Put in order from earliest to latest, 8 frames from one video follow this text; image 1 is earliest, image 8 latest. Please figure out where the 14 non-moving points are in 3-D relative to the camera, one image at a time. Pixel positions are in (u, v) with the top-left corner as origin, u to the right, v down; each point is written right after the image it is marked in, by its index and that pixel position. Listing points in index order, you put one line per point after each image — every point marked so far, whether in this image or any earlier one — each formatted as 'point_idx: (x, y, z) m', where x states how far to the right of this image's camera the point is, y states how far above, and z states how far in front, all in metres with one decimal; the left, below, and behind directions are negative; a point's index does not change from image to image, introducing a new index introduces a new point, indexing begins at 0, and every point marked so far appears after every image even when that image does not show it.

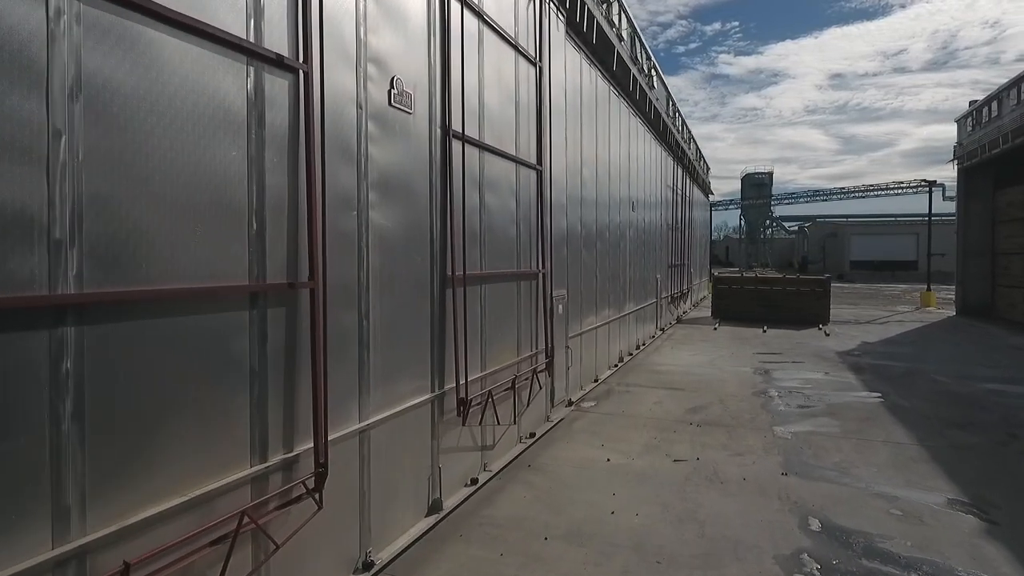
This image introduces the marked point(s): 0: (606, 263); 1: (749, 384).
0: (+1.5, +0.4, +10.1) m
1: (+3.6, -1.5, +9.6) m
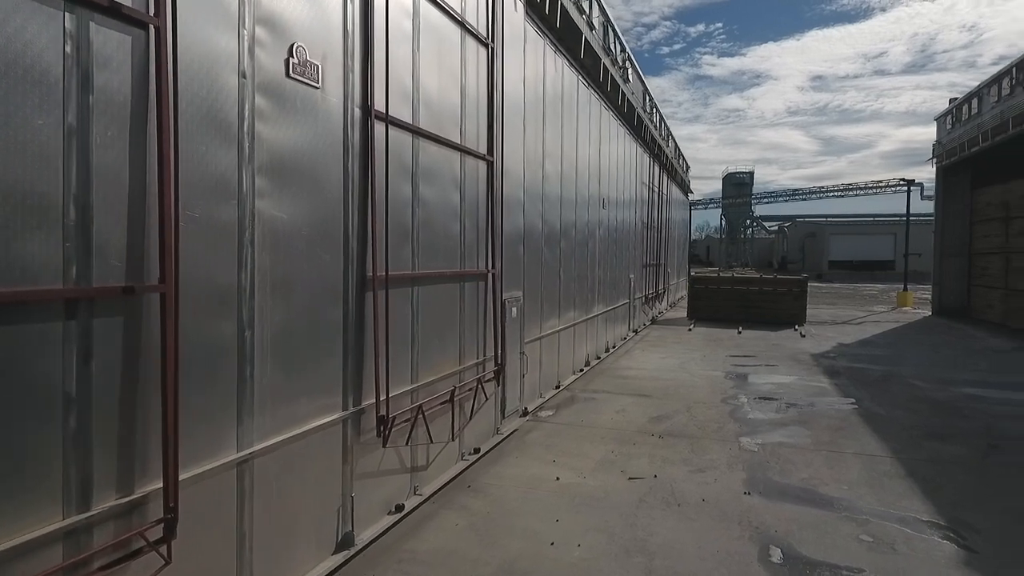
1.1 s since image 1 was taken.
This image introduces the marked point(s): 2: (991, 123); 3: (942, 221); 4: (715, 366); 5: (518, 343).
0: (+0.9, +0.4, +9.6) m
1: (+3.0, -1.5, +9.1) m
2: (+12.1, +4.1, +15.6) m
3: (+13.4, +2.1, +19.3) m
4: (+3.6, -1.4, +11.1) m
5: (+0.1, -0.6, +7.0) m
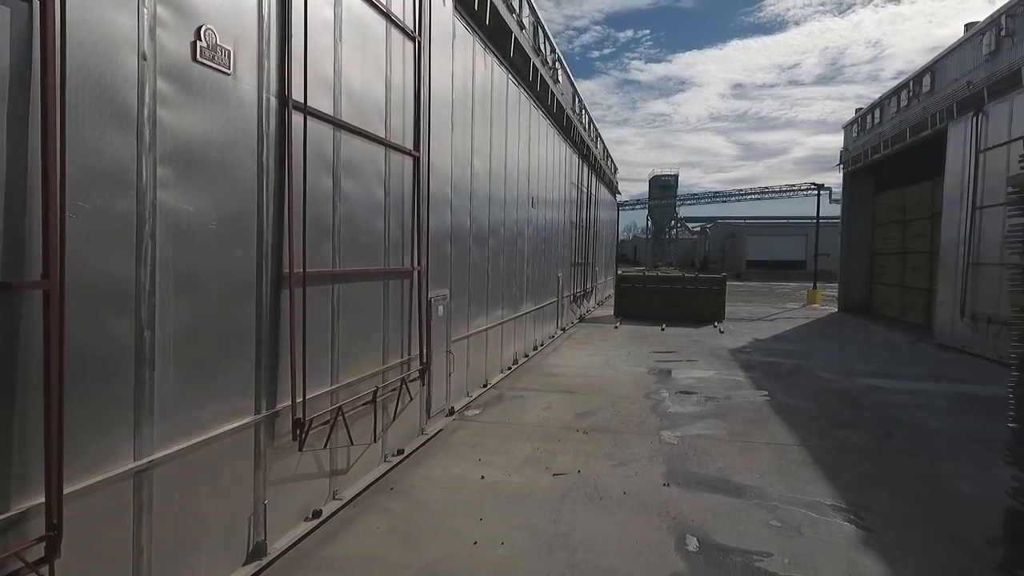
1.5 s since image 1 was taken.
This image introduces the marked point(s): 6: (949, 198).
0: (-0.2, +0.4, +9.6) m
1: (+1.9, -1.5, +9.3) m
2: (+10.2, +4.2, +16.8) m
3: (+11.1, +2.2, +20.6) m
4: (+2.3, -1.4, +11.4) m
5: (-0.8, -0.6, +6.9) m
6: (+9.2, +1.9, +13.1) m
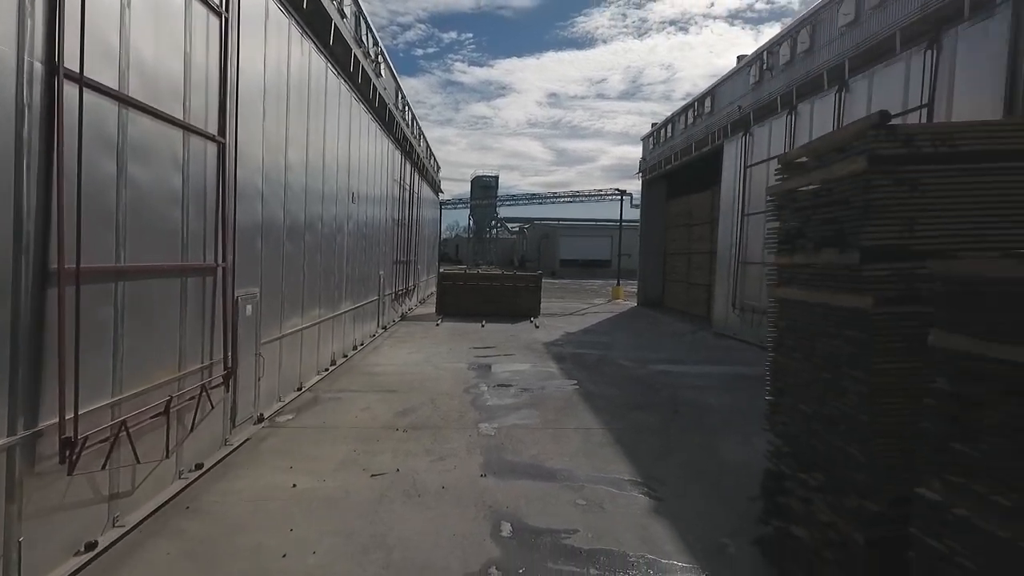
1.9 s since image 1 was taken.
0: (-2.9, +0.4, +9.2) m
1: (-0.8, -1.4, +9.5) m
2: (+5.0, +4.3, +19.0) m
3: (+4.9, +2.3, +22.9) m
4: (-1.0, -1.3, +11.6) m
5: (-2.7, -0.6, +6.4) m
6: (+5.1, +2.0, +15.2) m
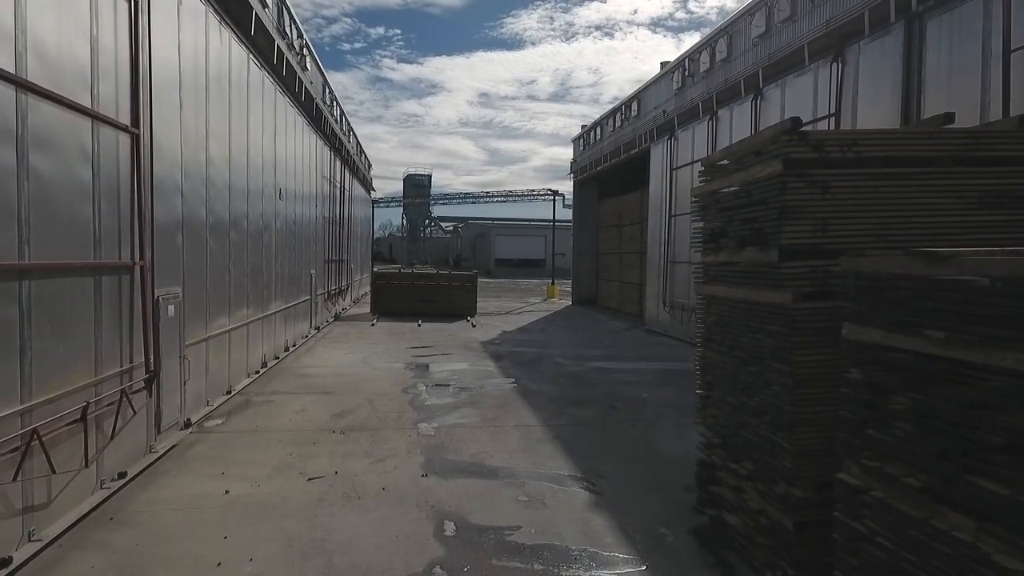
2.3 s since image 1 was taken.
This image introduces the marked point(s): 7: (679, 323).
0: (-3.8, +0.5, +8.8) m
1: (-1.7, -1.4, +9.4) m
2: (+3.1, +4.4, +19.4) m
3: (+2.5, +2.3, +23.3) m
4: (-2.1, -1.3, +11.5) m
5: (-3.3, -0.6, +6.1) m
6: (+3.6, +2.1, +15.6) m
7: (+3.7, -0.8, +13.8) m
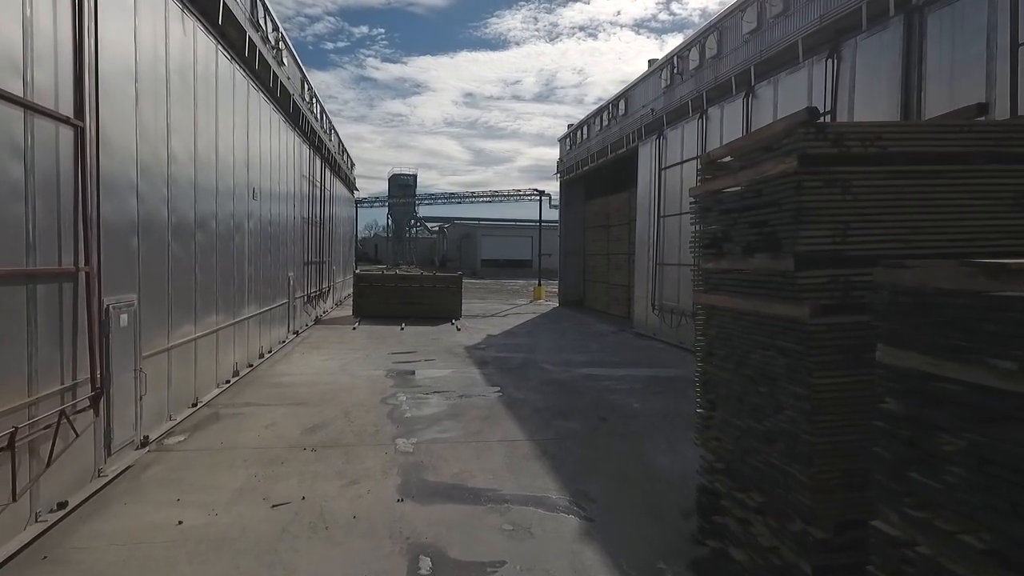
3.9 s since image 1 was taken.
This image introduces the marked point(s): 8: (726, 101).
0: (-4.0, +0.4, +8.3) m
1: (-1.9, -1.5, +8.9) m
2: (+2.6, +4.3, +19.1) m
3: (+1.9, +2.3, +22.9) m
4: (-2.4, -1.4, +11.0) m
5: (-3.4, -0.6, +5.6) m
6: (+3.2, +2.0, +15.3) m
7: (+3.4, -0.8, +13.5) m
8: (+3.9, +3.4, +11.4) m
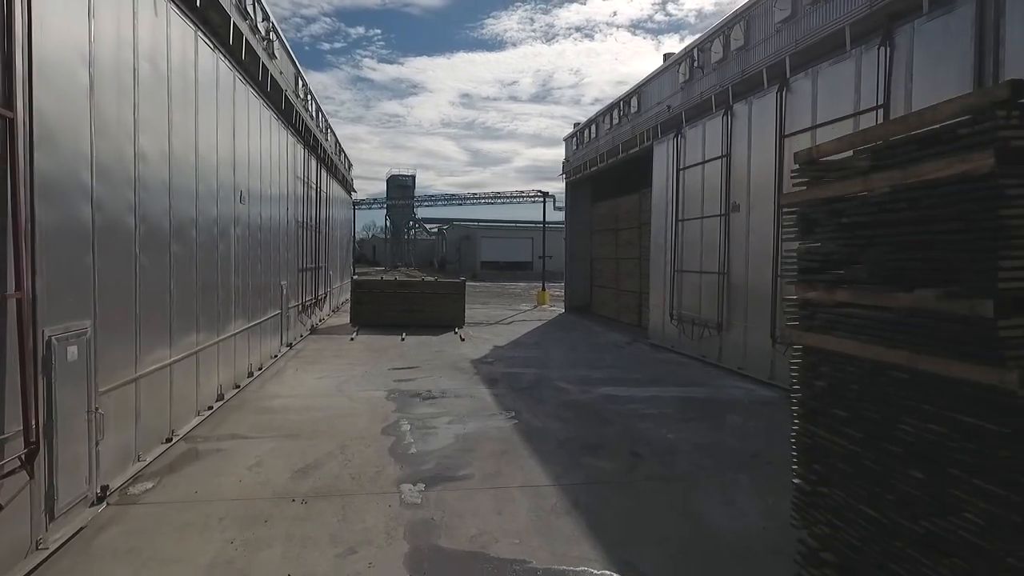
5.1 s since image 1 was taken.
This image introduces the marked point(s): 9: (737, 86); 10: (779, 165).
0: (-3.8, +0.2, +7.4) m
1: (-1.7, -1.7, +8.0) m
2: (+2.8, +4.1, +18.2) m
3: (+2.1, +2.1, +22.0) m
4: (-2.2, -1.6, +10.1) m
5: (-3.2, -0.8, +4.7) m
6: (+3.3, +1.8, +14.4) m
7: (+3.6, -1.0, +12.6) m
8: (+4.1, +3.2, +10.5) m
9: (+4.0, +3.6, +10.9) m
10: (+4.2, +1.9, +9.7) m
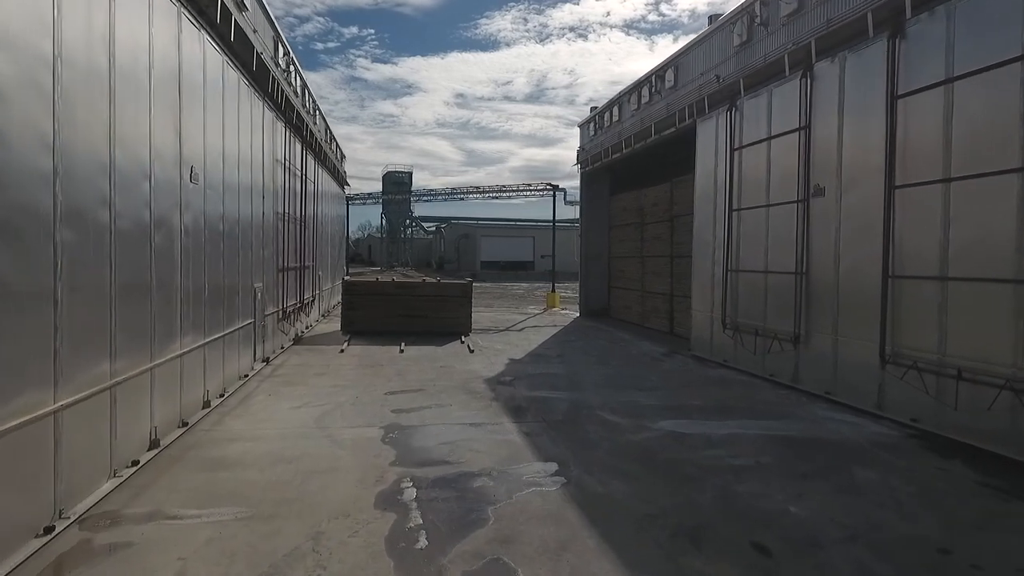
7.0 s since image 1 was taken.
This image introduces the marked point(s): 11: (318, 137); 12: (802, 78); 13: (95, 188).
0: (-3.4, +0.1, +5.1) m
1: (-1.3, -1.7, +5.8) m
2: (+3.1, +4.1, +16.0) m
3: (+2.4, +2.0, +19.8) m
4: (-1.8, -1.6, +7.8) m
5: (-2.8, -0.9, +2.4) m
6: (+3.7, +1.8, +12.2) m
7: (+4.0, -1.1, +10.4) m
8: (+4.5, +3.2, +8.3) m
9: (+4.3, +3.5, +8.7) m
10: (+4.6, +1.9, +7.5) m
11: (-5.6, +4.3, +17.9) m
12: (+4.3, +3.1, +9.2) m
13: (-3.4, +0.8, +5.1) m
